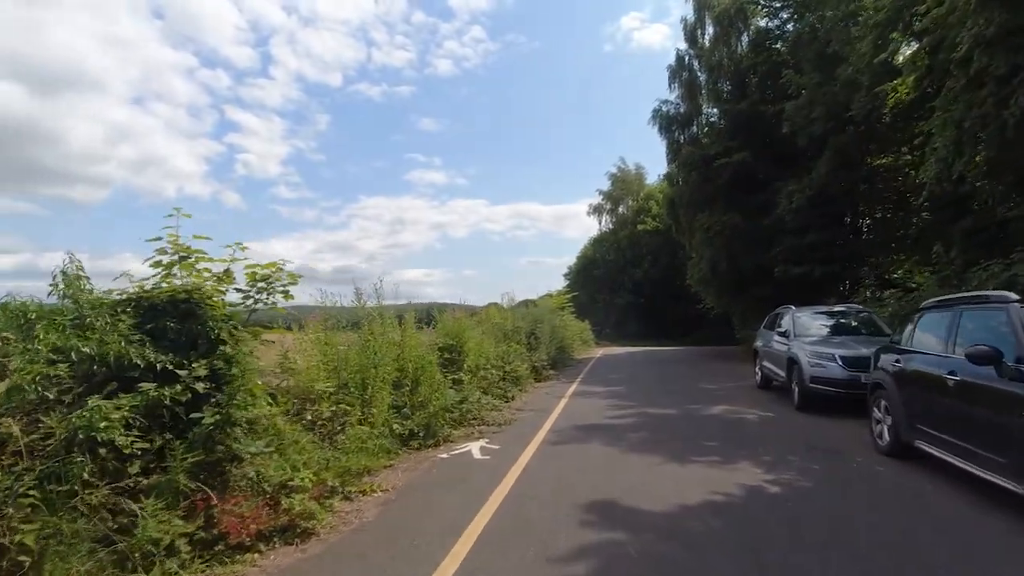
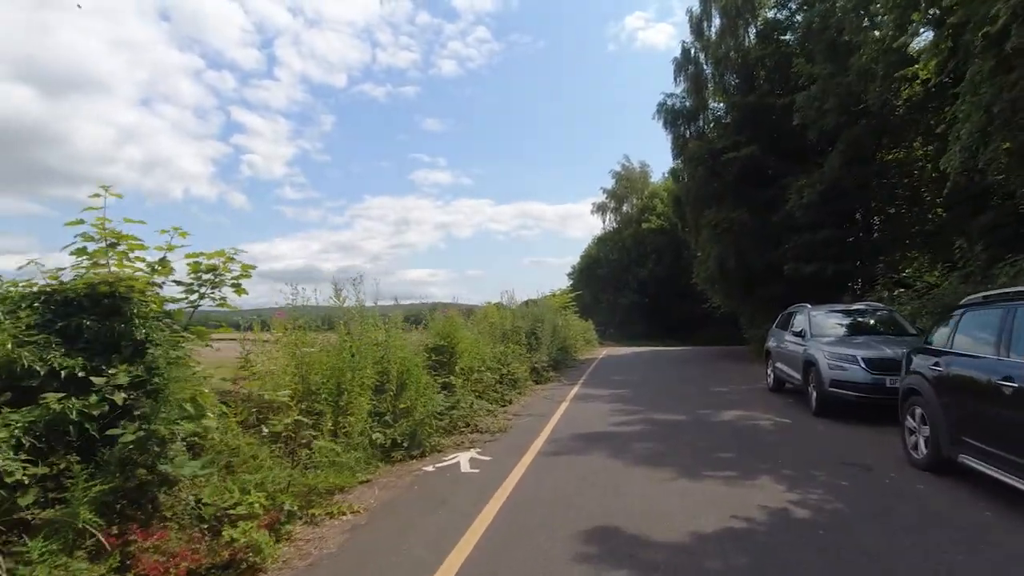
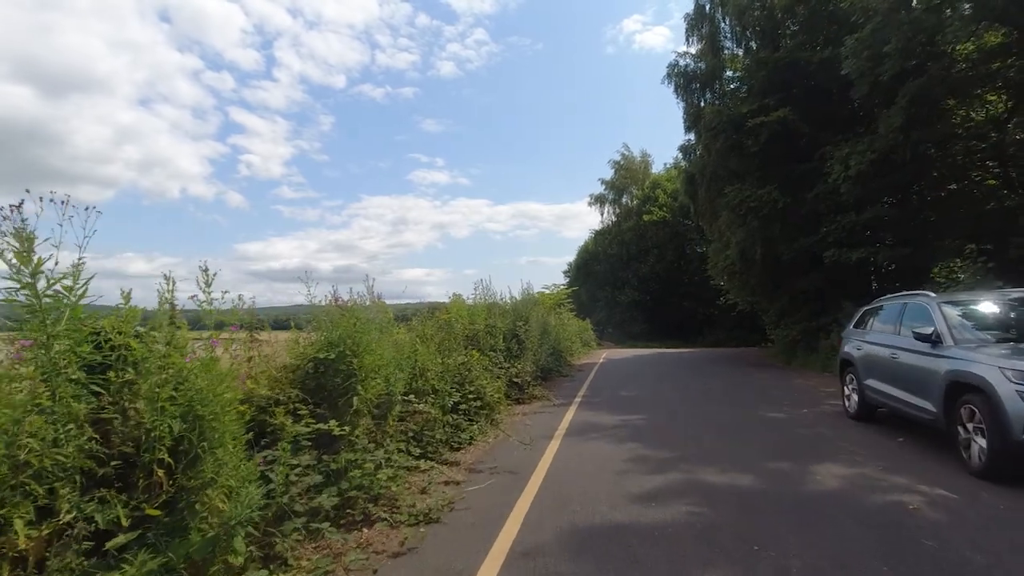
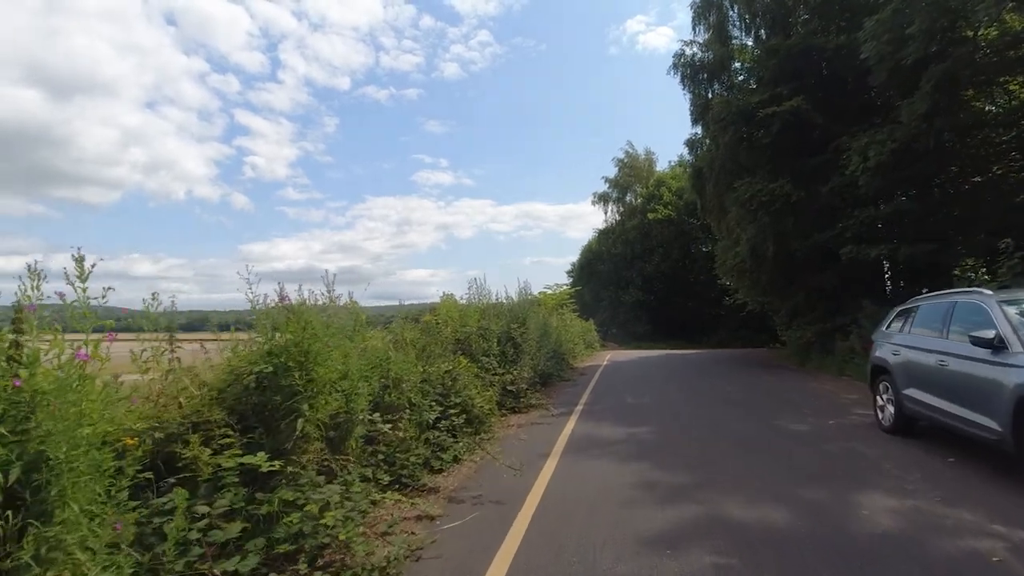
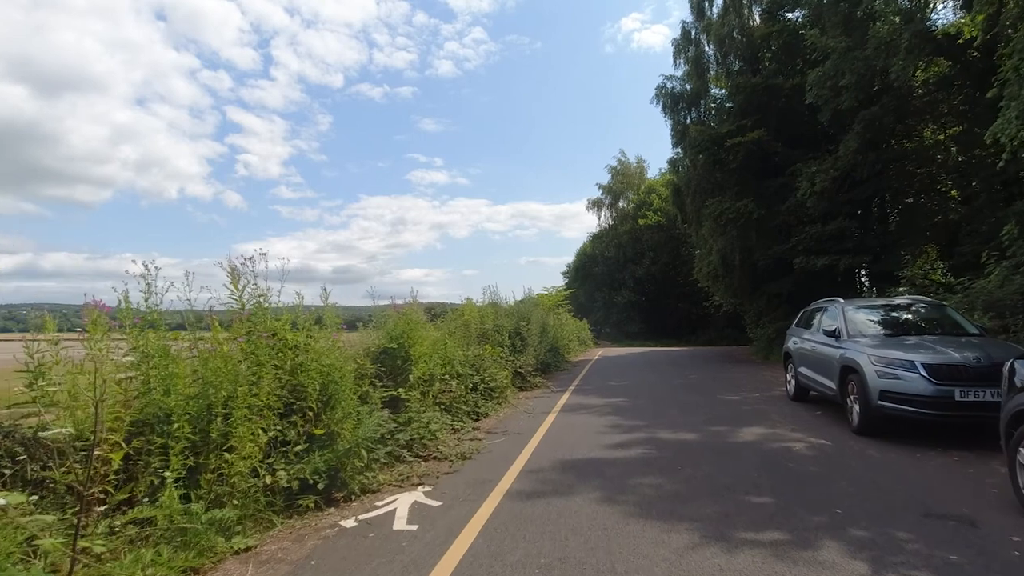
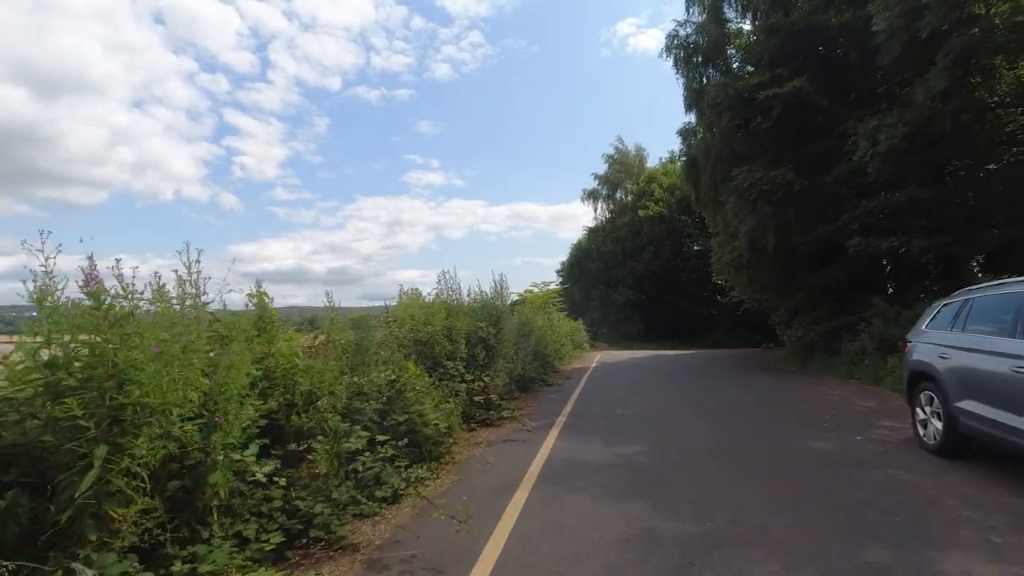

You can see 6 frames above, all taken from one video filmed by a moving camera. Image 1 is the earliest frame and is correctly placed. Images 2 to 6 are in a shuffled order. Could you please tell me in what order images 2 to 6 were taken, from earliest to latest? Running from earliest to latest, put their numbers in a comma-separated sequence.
2, 5, 3, 4, 6
